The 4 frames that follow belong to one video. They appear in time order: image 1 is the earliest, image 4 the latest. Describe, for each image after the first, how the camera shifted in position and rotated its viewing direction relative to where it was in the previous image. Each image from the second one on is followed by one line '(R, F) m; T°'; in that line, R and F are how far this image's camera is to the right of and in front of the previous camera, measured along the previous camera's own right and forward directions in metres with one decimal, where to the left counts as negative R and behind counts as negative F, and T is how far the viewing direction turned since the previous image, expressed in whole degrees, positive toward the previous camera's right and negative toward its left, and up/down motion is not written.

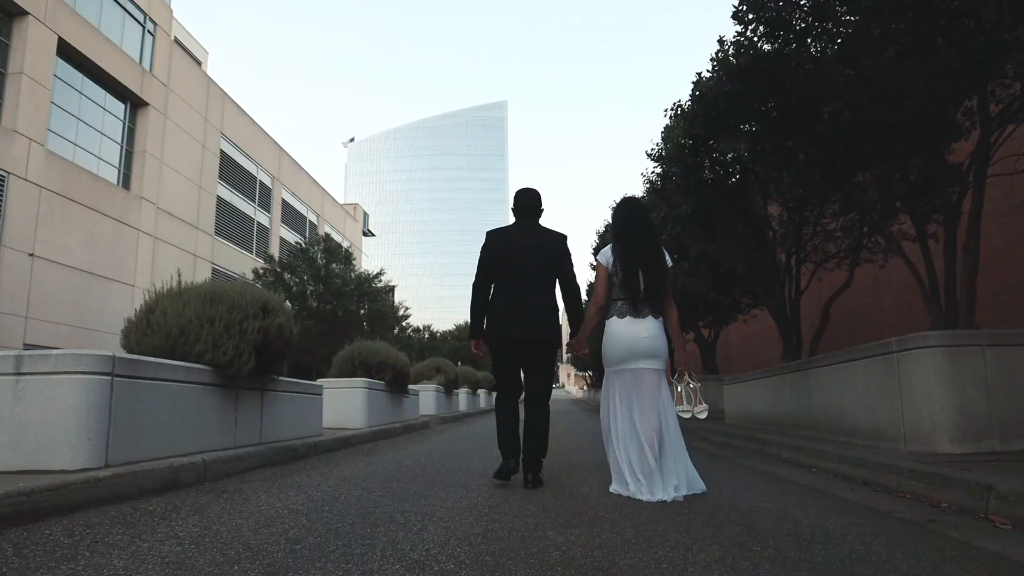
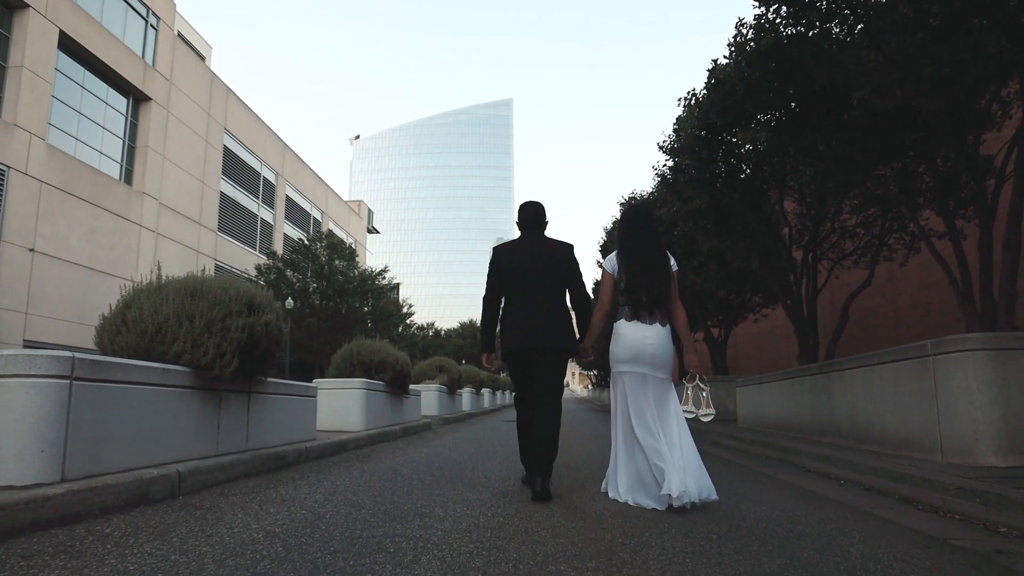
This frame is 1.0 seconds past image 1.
(0.0, +0.5) m; 0°
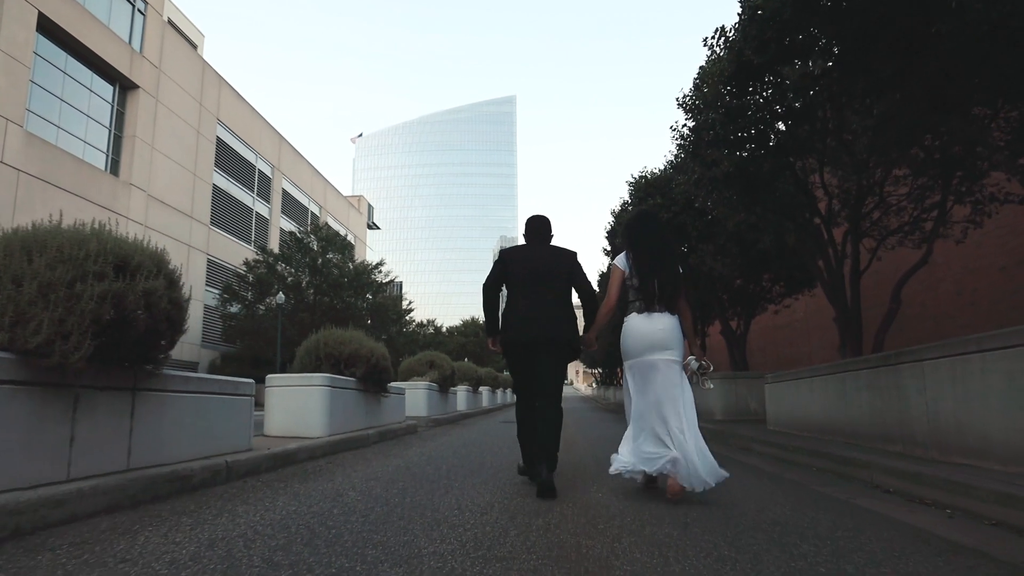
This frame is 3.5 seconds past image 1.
(+0.1, +1.8) m; 0°
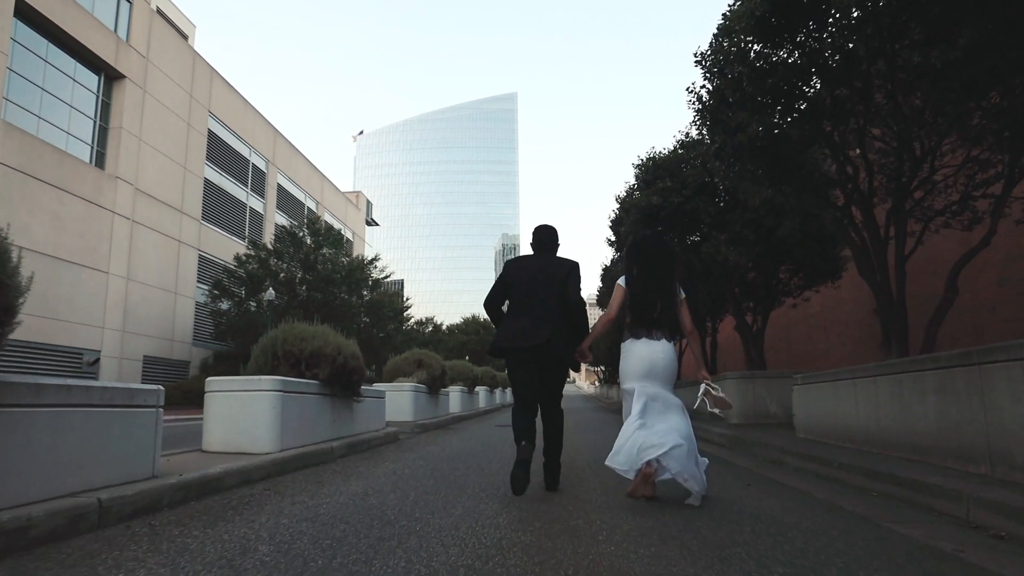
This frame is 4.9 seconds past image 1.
(+0.1, +1.5) m; 0°
